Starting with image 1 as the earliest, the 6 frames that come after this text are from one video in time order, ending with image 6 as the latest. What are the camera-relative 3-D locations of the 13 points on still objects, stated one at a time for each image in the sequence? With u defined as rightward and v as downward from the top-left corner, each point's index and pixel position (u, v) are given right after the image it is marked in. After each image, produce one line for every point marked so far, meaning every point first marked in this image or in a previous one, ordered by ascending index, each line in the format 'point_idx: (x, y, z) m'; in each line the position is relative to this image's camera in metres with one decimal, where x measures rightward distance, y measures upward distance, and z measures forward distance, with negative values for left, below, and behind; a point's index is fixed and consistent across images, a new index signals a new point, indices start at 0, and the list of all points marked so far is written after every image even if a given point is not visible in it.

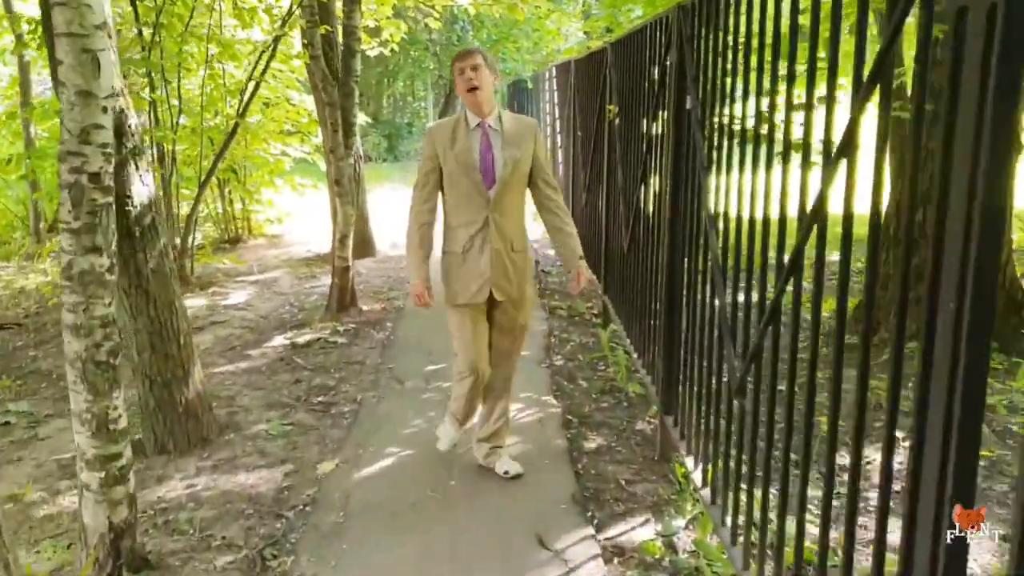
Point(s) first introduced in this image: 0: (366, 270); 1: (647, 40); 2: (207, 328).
0: (-1.1, +0.1, +8.7) m
1: (+0.7, +1.3, +5.8) m
2: (-1.9, -0.2, +6.9) m
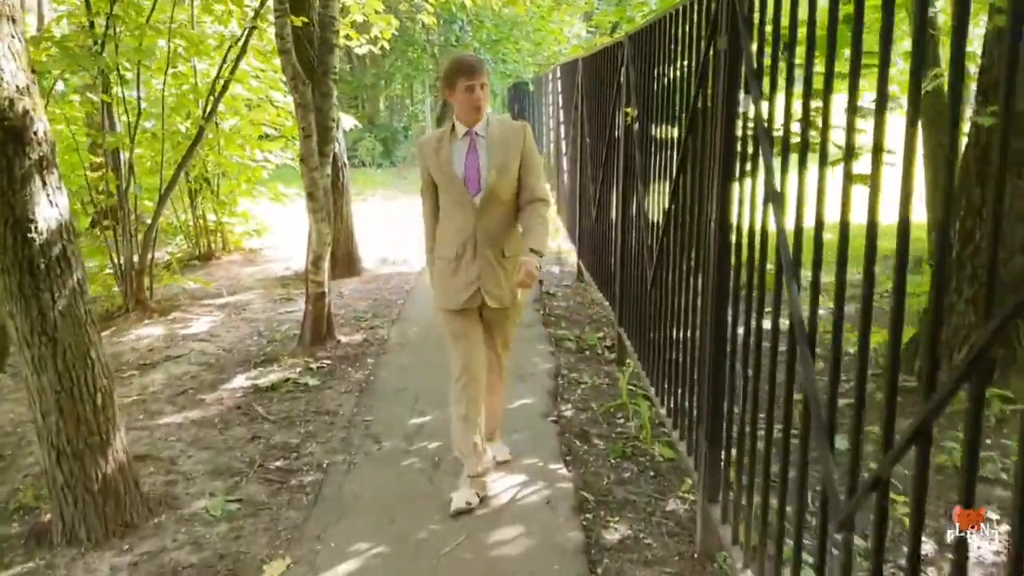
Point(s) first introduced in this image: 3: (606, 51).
0: (-1.1, 0.0, +7.7) m
1: (+0.7, +1.1, +4.9) m
2: (-1.9, -0.4, +6.0) m
3: (+0.6, +1.5, +7.3) m
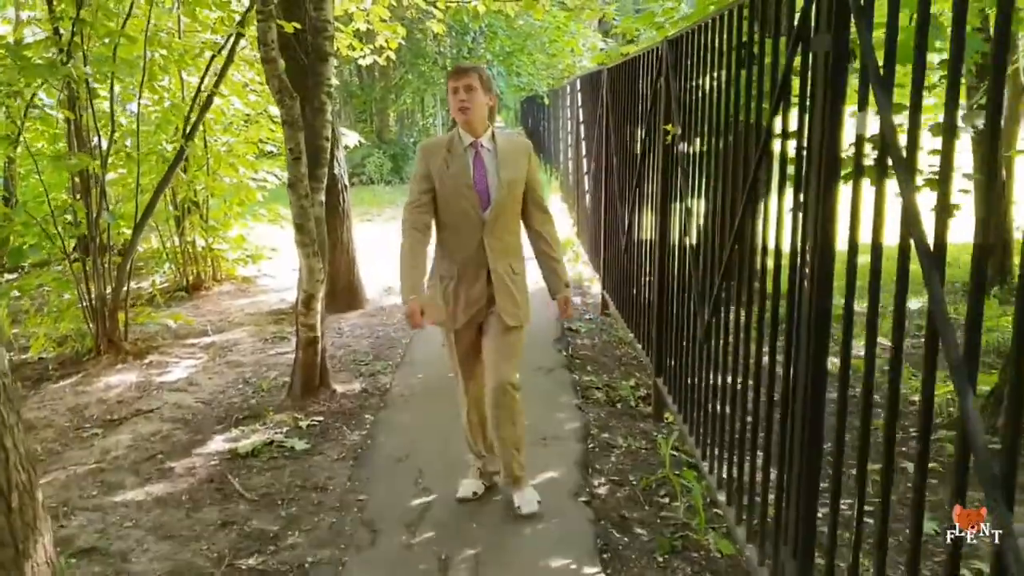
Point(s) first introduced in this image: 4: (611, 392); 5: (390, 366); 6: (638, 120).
0: (-1.0, -0.2, +7.0) m
1: (+0.8, +0.9, +4.1) m
2: (-1.8, -0.6, +5.2) m
3: (+0.7, +1.3, +6.6) m
4: (+0.5, -0.5, +5.5) m
5: (-0.7, -0.4, +6.0) m
6: (+0.7, +1.0, +6.5) m
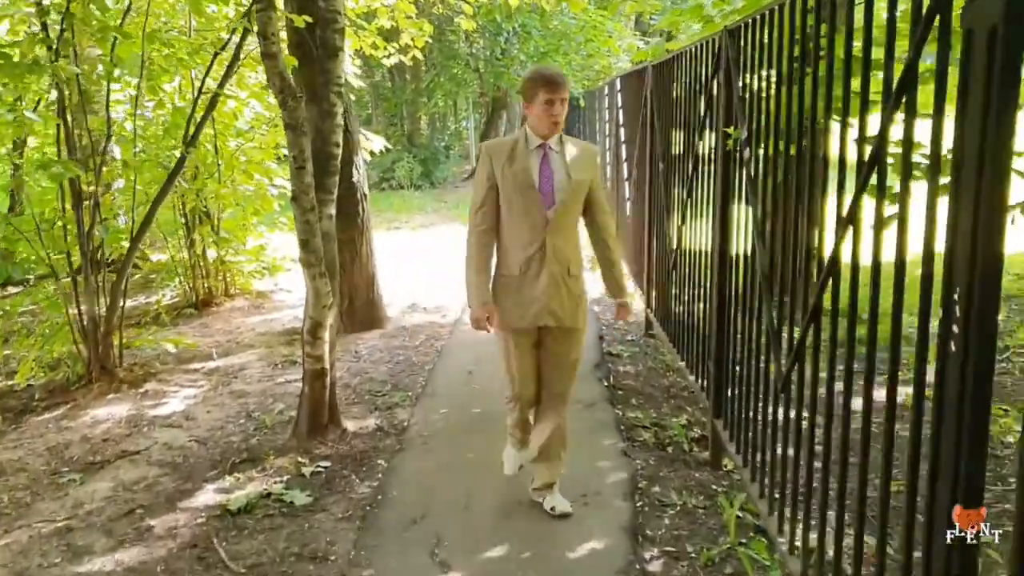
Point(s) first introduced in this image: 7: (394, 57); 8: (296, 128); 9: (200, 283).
0: (-0.8, -0.4, +6.3) m
1: (+0.9, +0.8, +3.4) m
2: (-1.6, -0.7, +4.6) m
3: (+0.9, +1.2, +5.9) m
4: (+0.6, -0.6, +4.8) m
5: (-0.5, -0.5, +5.3) m
6: (+0.9, +0.9, +5.8) m
7: (-1.0, +2.0, +9.8) m
8: (-0.8, +0.6, +4.3) m
9: (-2.2, 0.0, +7.8) m
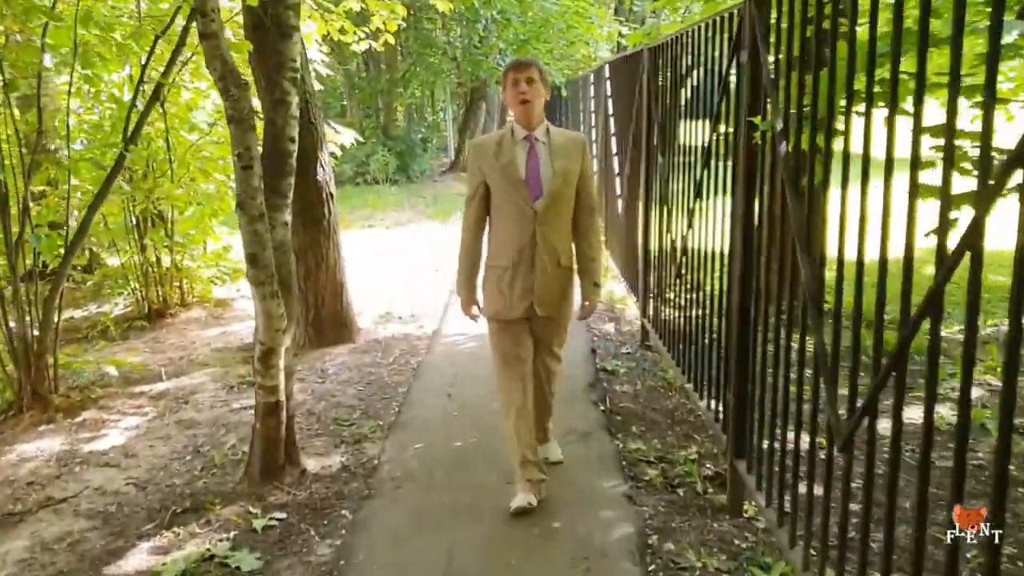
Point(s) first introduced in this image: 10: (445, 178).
0: (-0.9, -0.4, +5.7) m
1: (+0.8, +0.8, +2.8) m
2: (-1.7, -0.8, +3.9) m
3: (+0.8, +1.2, +5.3) m
4: (+0.6, -0.7, +4.2) m
5: (-0.6, -0.6, +4.7) m
6: (+0.8, +0.8, +5.2) m
7: (-1.2, +2.0, +9.2) m
8: (-0.9, +0.5, +3.7) m
9: (-2.3, 0.0, +7.1) m
10: (-1.1, +1.9, +19.2) m
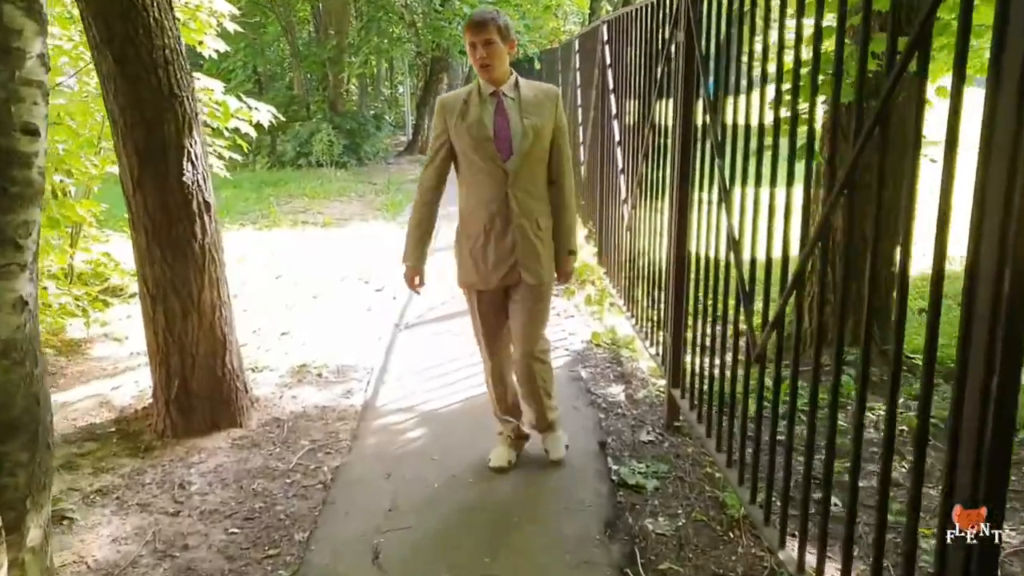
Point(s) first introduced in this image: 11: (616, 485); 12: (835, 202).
0: (-1.0, -0.6, +3.6) m
1: (+0.8, +0.5, +0.7) m
2: (-1.7, -1.0, +1.9) m
3: (+0.7, +0.9, +3.2) m
4: (+0.5, -0.9, +2.2) m
5: (-0.6, -0.8, +2.6) m
6: (+0.7, +0.6, +3.2) m
7: (-1.4, +1.8, +7.0) m
8: (-0.9, +0.3, +1.6) m
9: (-2.4, -0.2, +5.0) m
10: (-1.7, +1.9, +17.1) m
11: (+0.3, -0.6, +3.7) m
12: (+0.7, +0.2, +2.4) m
